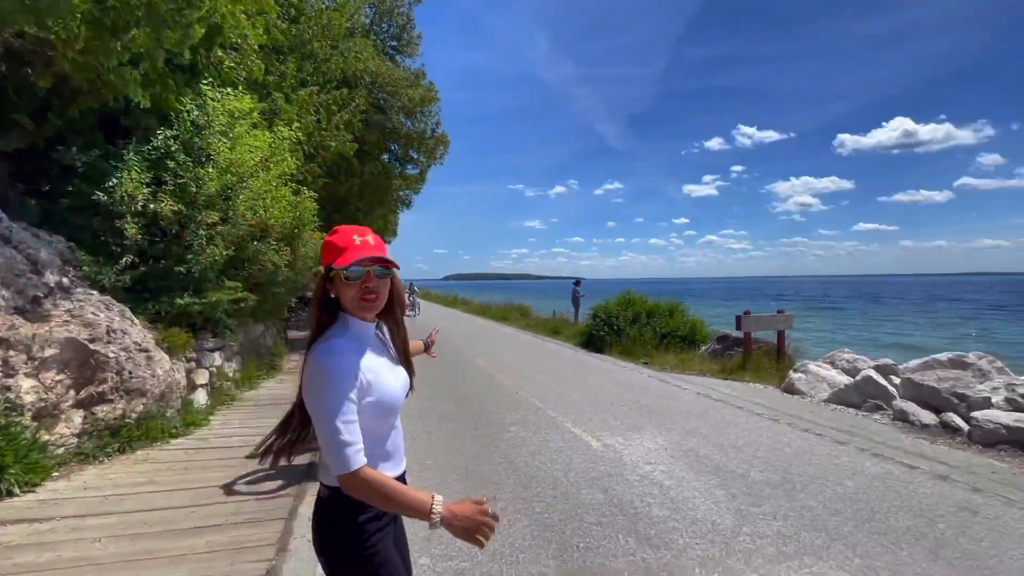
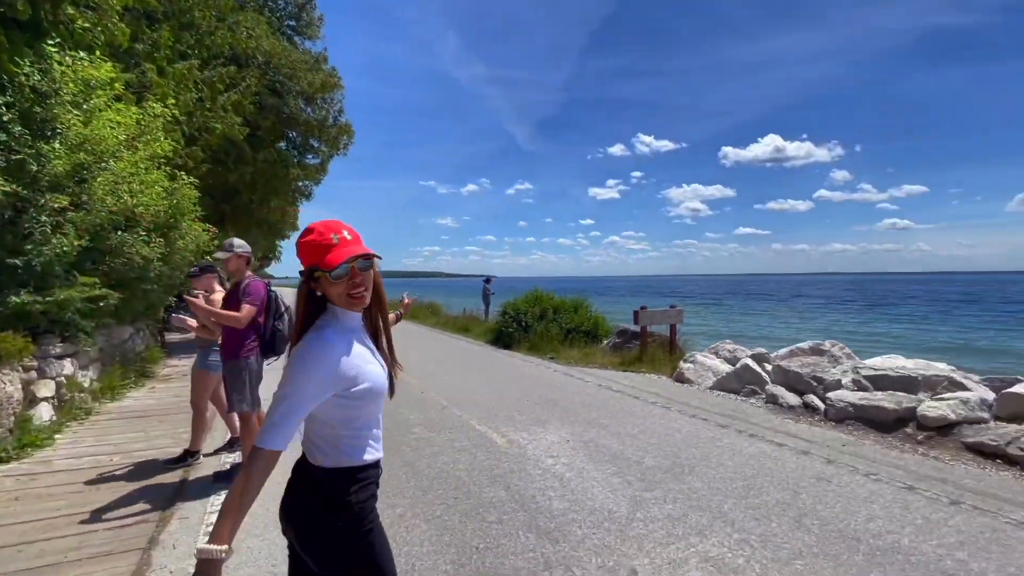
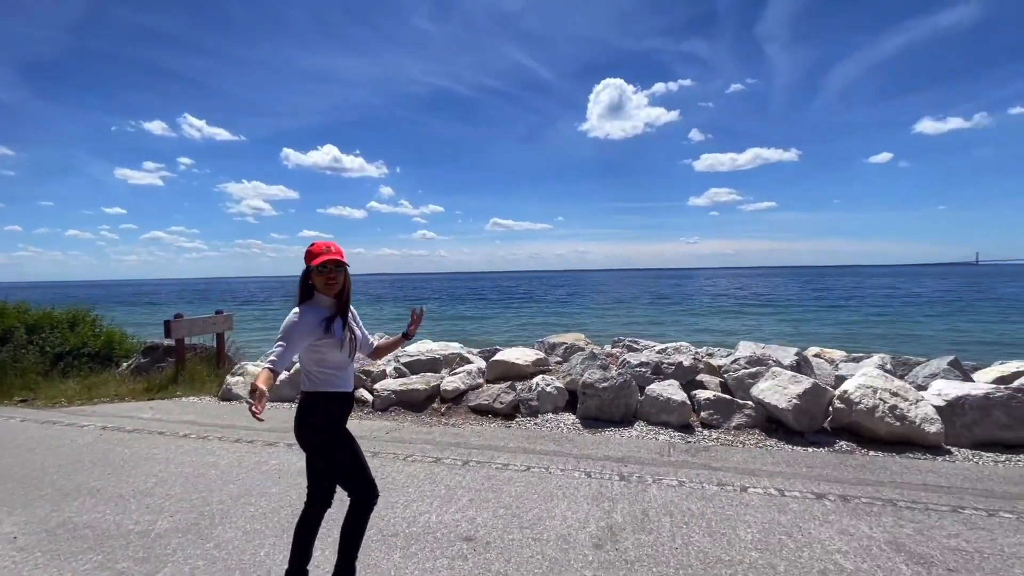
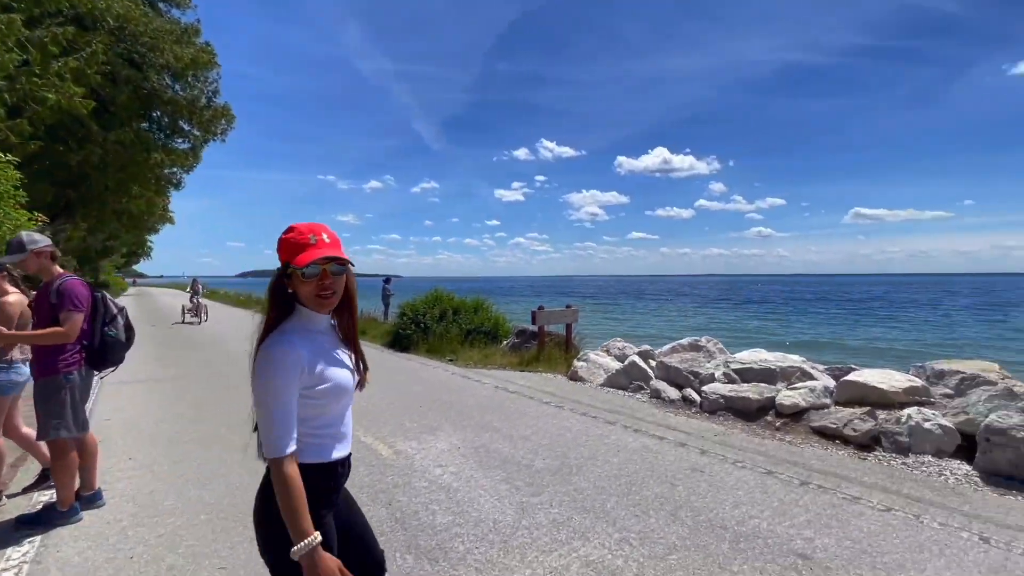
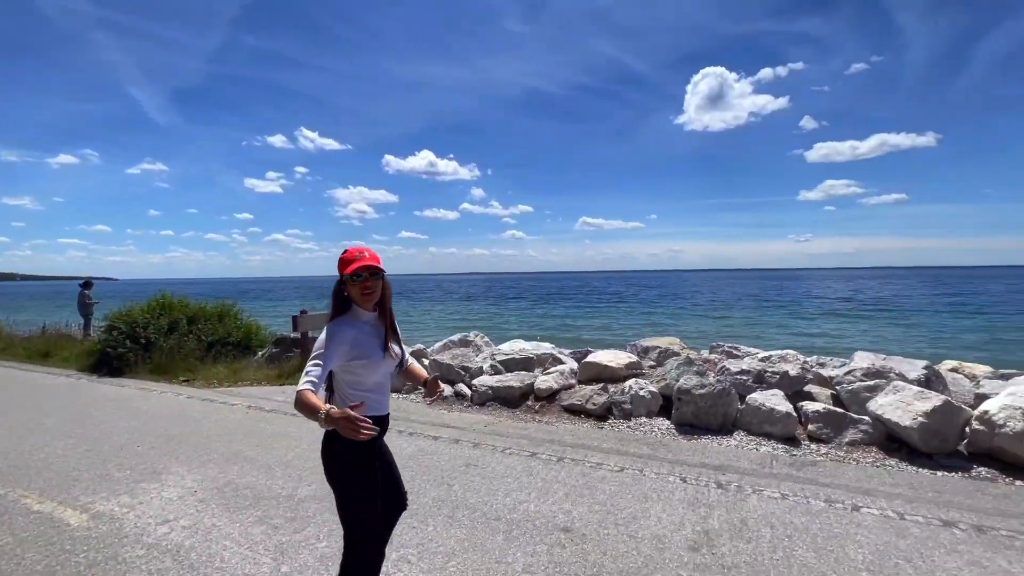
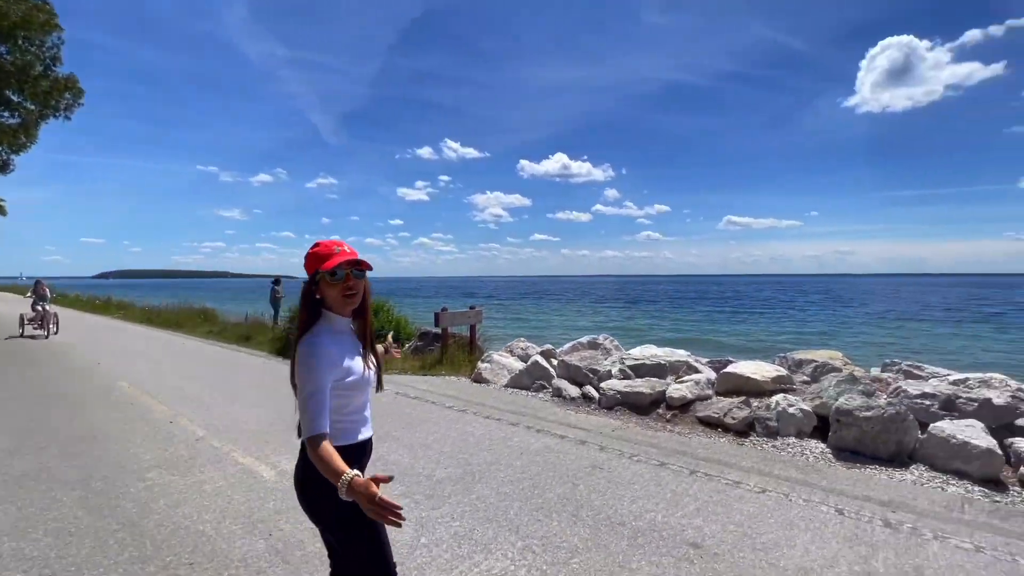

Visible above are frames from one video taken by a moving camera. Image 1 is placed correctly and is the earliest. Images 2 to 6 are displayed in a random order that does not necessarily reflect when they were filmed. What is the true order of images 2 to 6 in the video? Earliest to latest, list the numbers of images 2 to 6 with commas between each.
2, 4, 6, 5, 3
